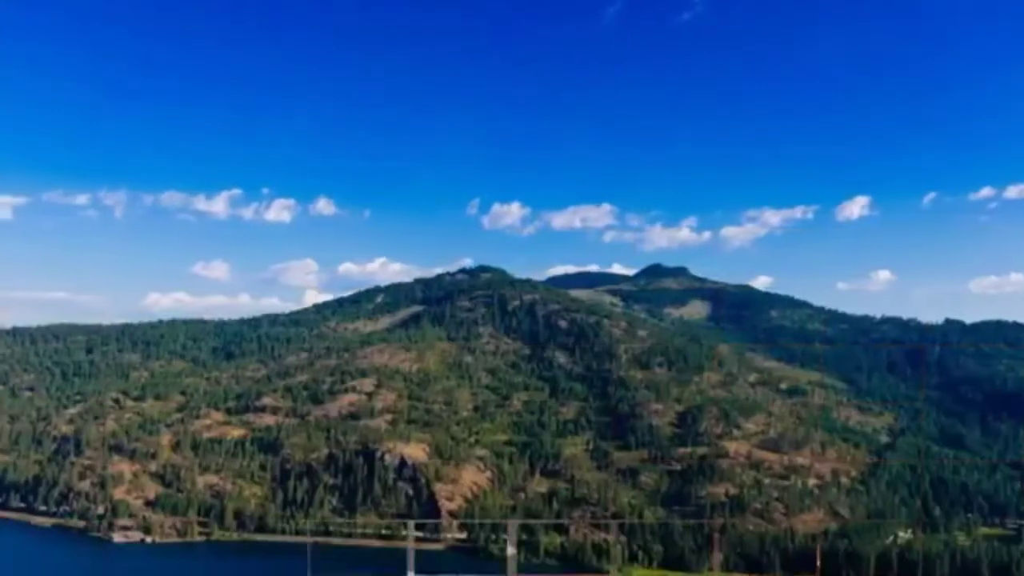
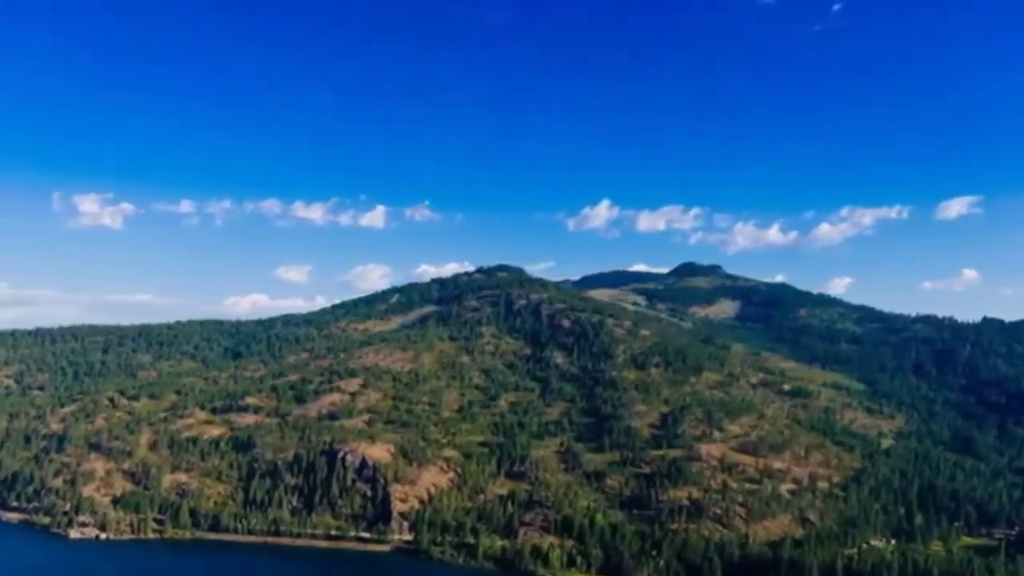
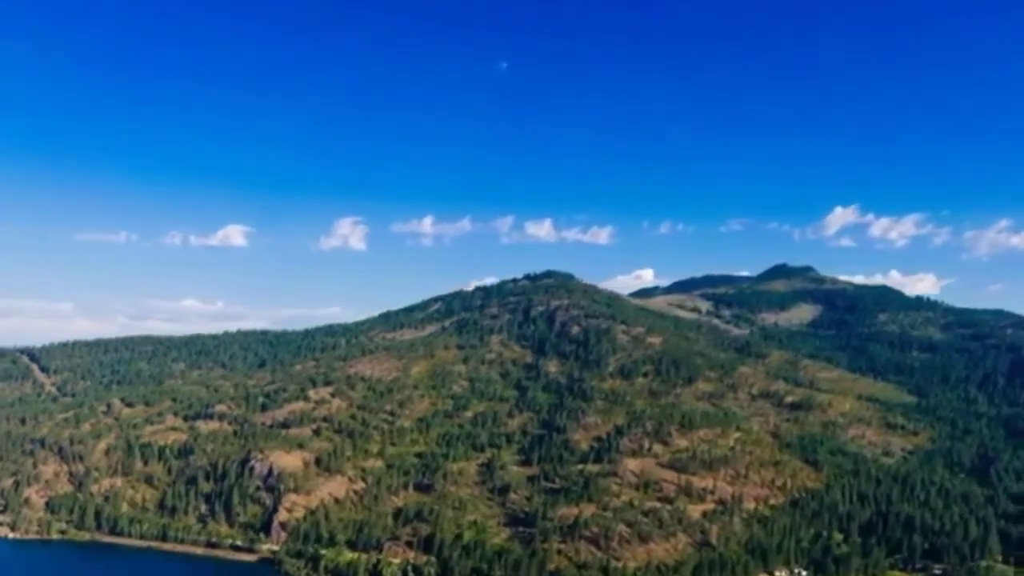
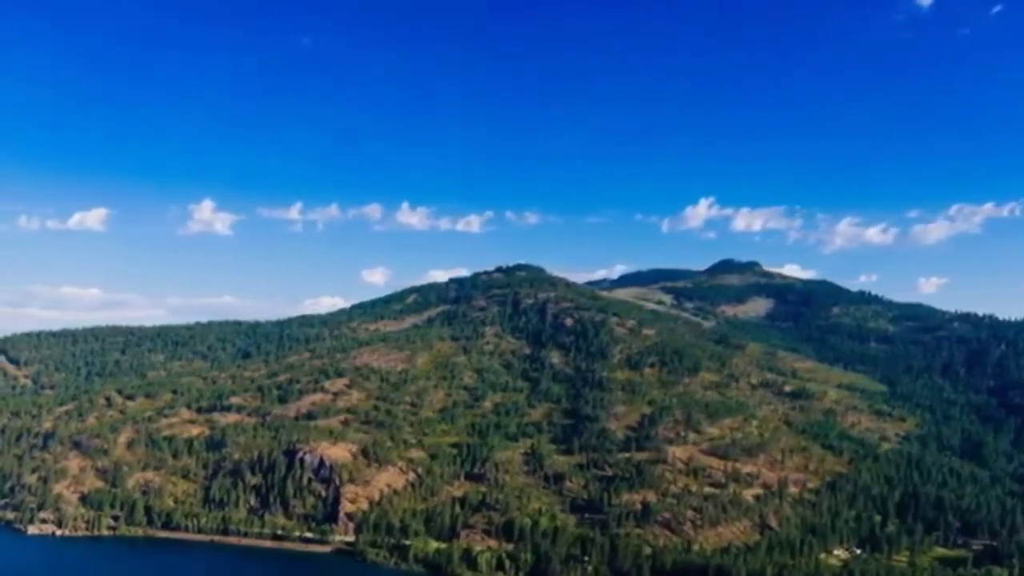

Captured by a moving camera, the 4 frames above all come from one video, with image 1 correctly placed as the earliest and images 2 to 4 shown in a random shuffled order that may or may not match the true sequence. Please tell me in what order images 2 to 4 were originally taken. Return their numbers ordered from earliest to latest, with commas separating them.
2, 4, 3
